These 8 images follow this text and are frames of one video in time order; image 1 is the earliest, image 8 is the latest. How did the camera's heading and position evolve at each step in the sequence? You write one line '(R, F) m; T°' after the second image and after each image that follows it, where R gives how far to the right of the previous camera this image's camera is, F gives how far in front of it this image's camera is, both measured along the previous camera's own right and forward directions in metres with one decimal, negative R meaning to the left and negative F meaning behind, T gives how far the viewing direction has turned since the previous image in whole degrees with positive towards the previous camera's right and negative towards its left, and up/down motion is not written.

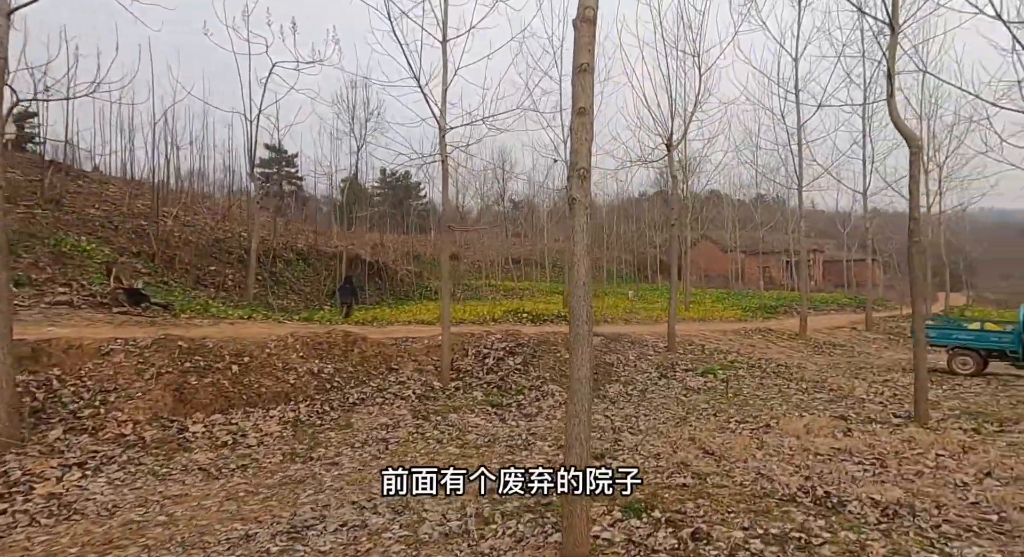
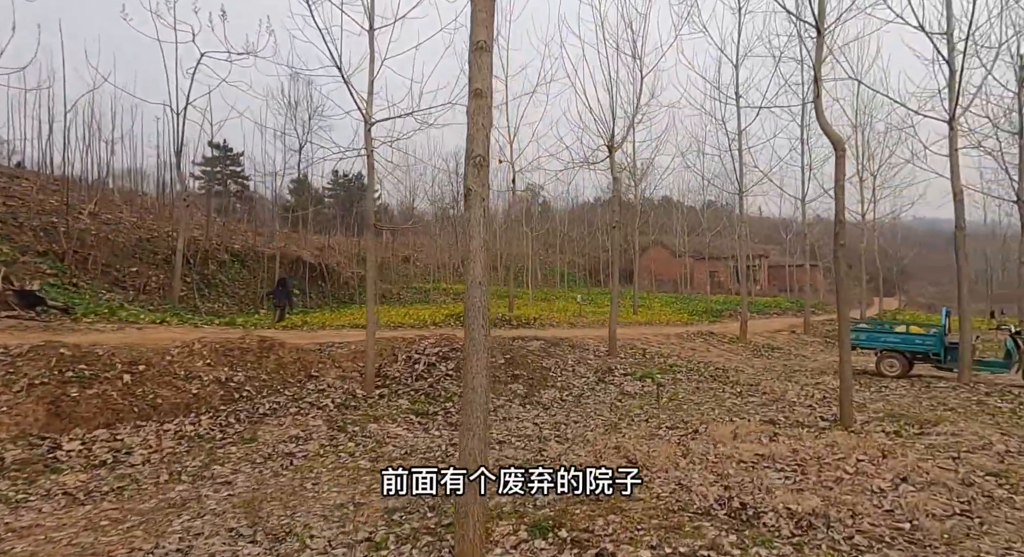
(+0.4, +0.3) m; +4°
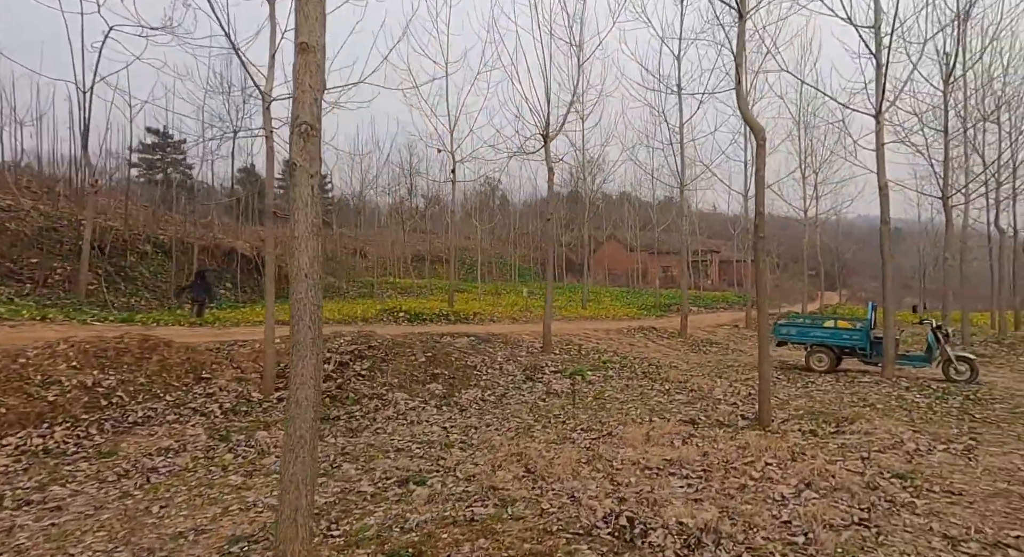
(+0.7, +0.5) m; +4°
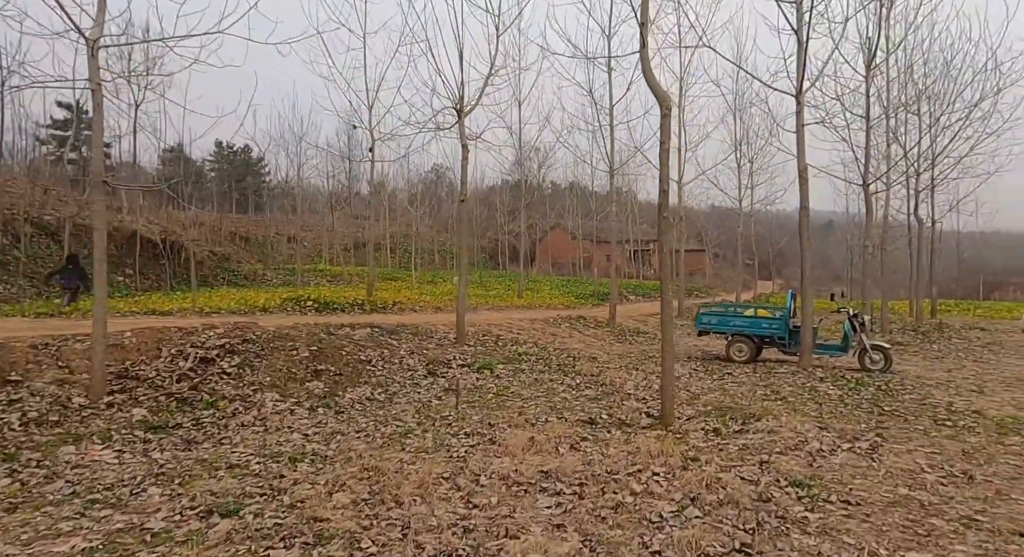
(+0.9, +0.8) m; +5°
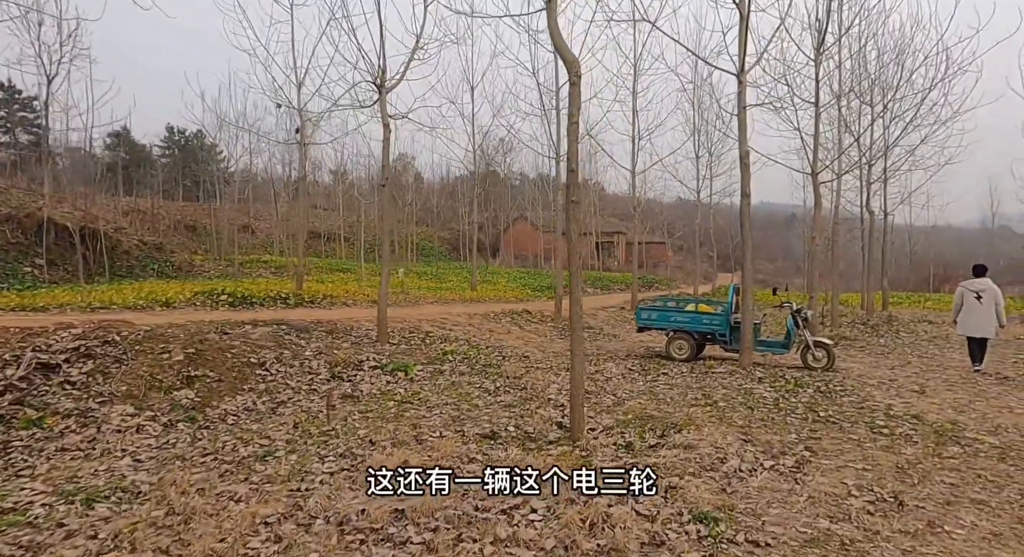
(+0.9, +0.9) m; +3°
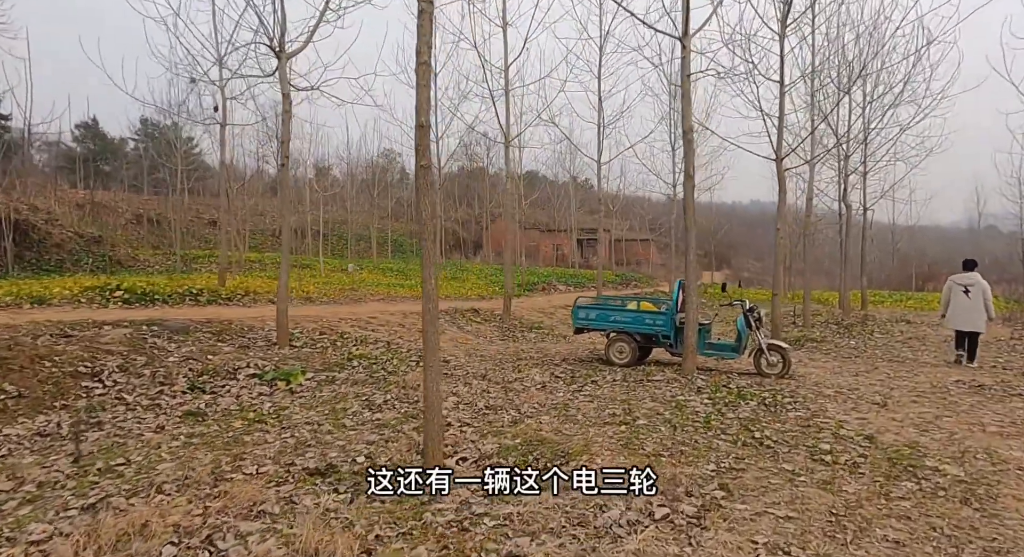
(+1.3, +1.3) m; +1°
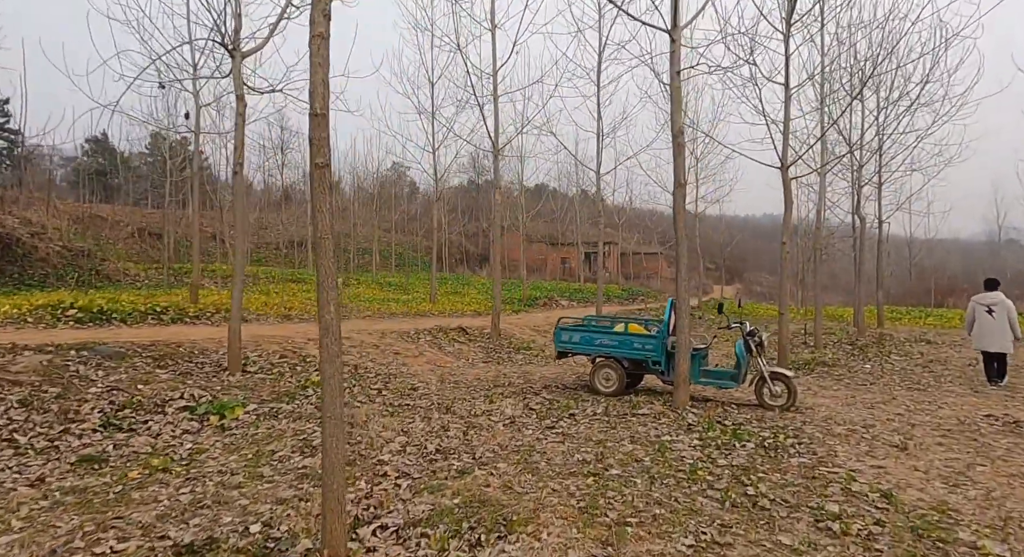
(+0.6, +1.0) m; -1°
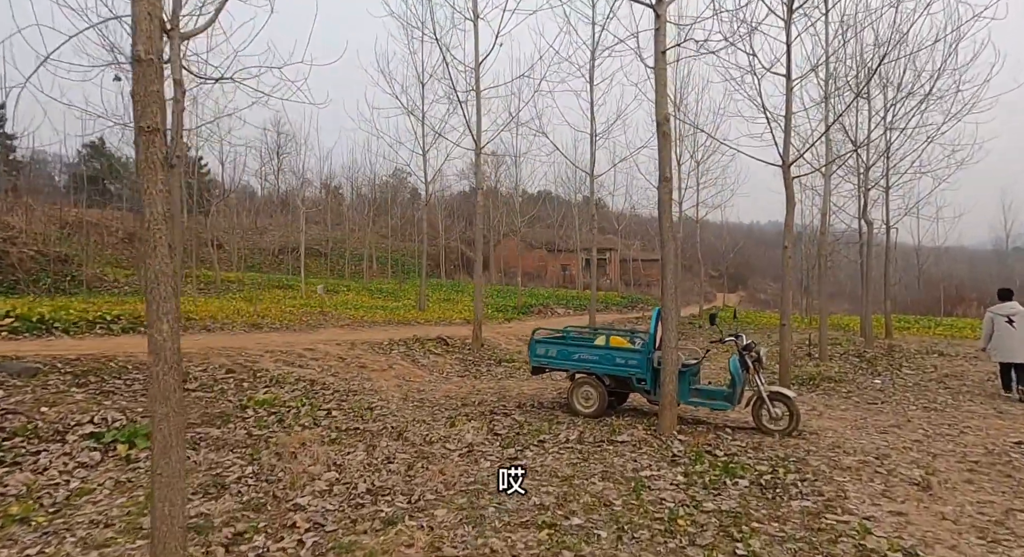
(+0.5, +1.0) m; 0°
